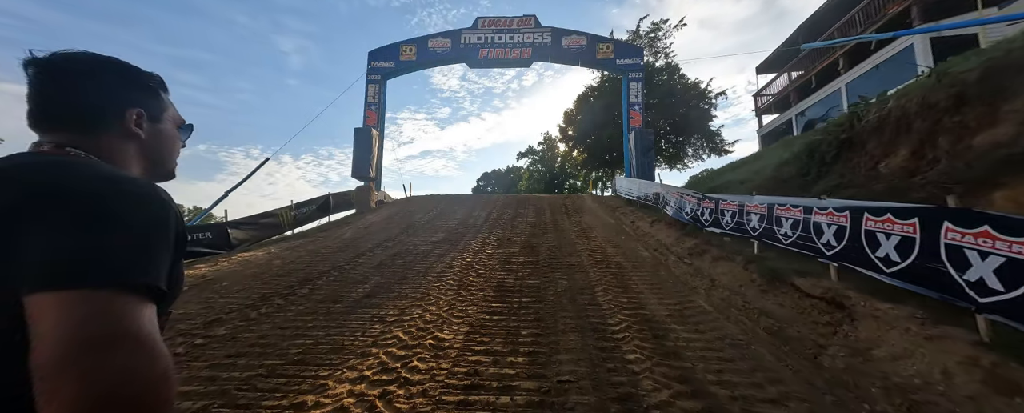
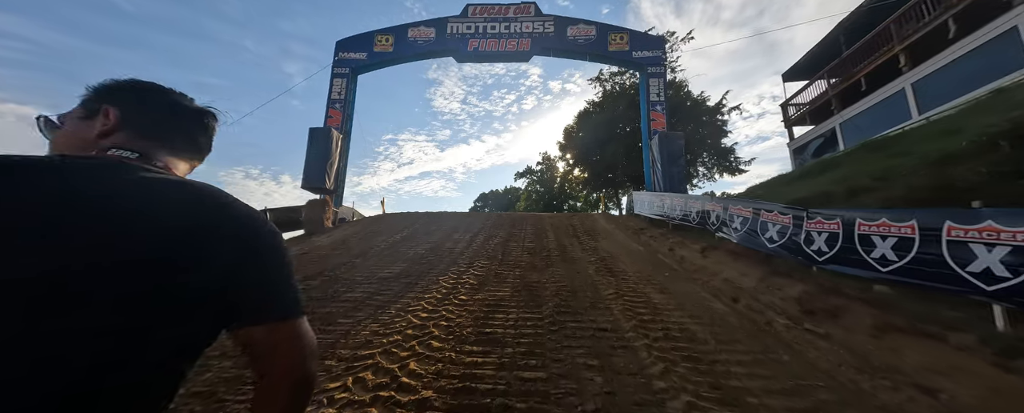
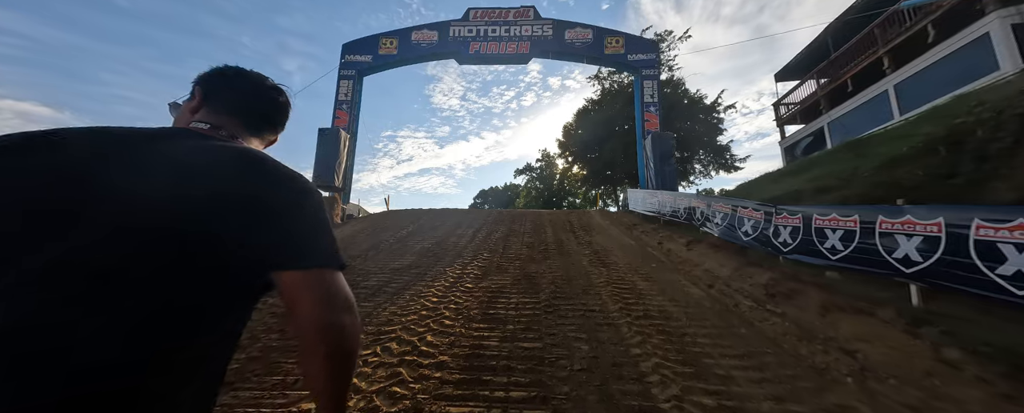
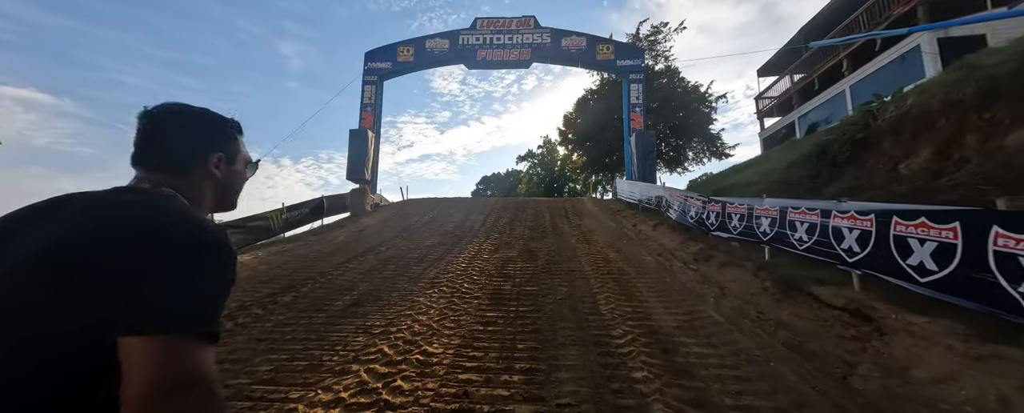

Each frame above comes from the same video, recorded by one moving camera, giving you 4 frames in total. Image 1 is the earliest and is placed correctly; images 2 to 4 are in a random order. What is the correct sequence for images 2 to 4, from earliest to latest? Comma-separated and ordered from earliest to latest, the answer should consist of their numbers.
4, 3, 2
